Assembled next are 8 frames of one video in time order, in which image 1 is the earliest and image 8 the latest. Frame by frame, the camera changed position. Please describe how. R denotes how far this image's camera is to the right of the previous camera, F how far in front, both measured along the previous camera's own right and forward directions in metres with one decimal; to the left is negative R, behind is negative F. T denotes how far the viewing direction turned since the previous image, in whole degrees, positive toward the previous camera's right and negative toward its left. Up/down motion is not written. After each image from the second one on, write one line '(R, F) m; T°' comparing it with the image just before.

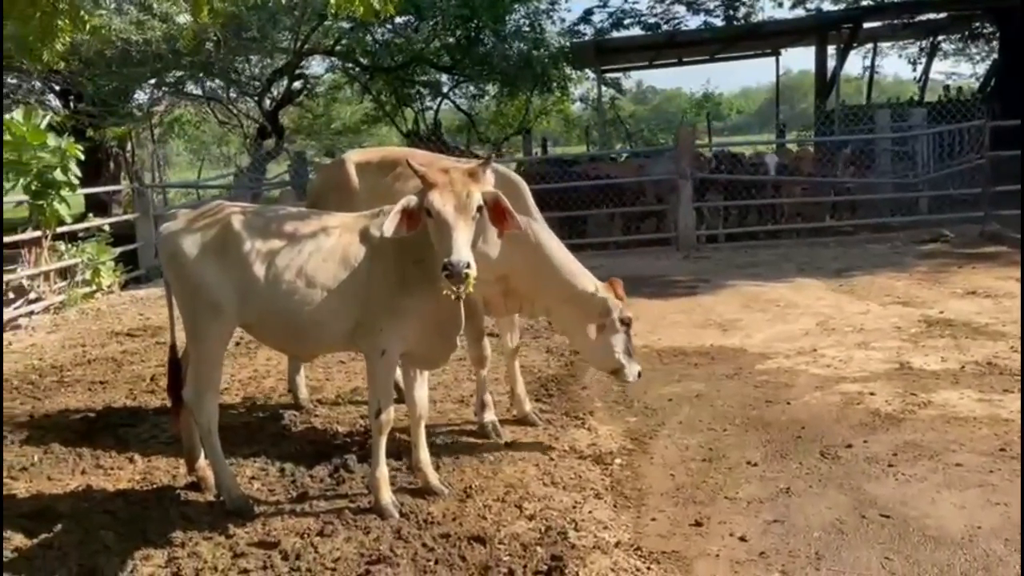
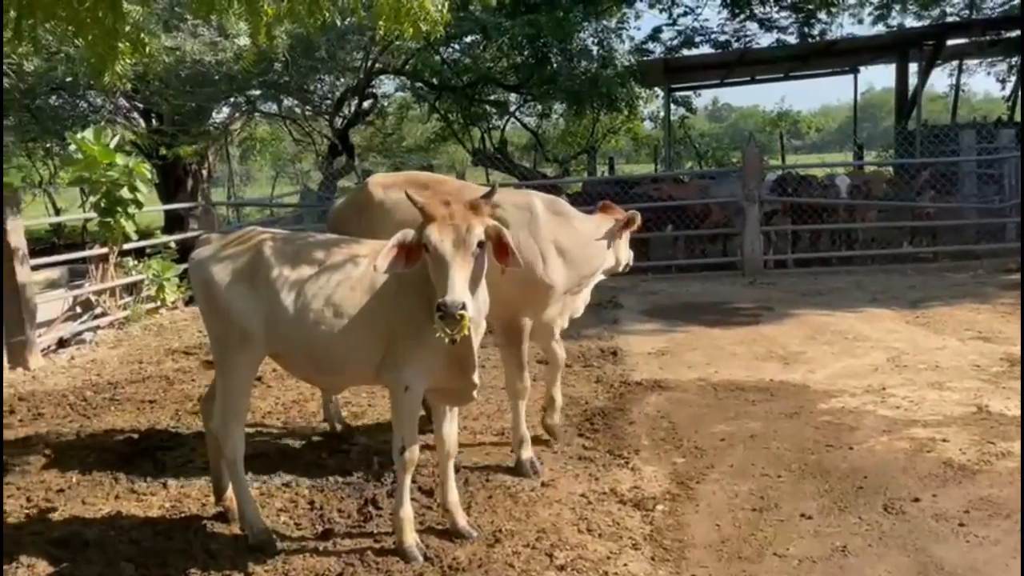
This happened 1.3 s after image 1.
(+0.2, +0.2) m; -5°
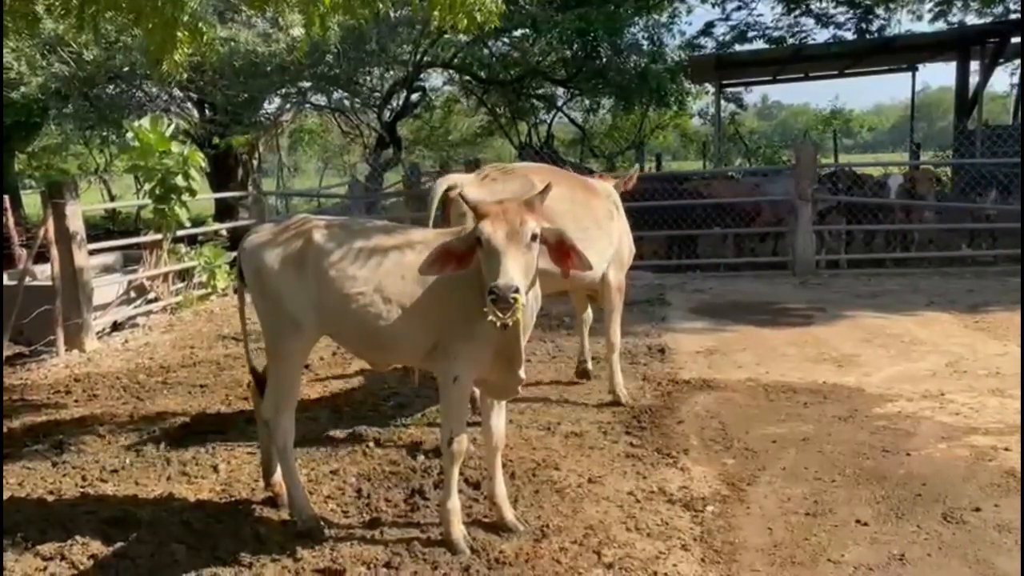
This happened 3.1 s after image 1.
(-0.1, 0.0) m; -3°
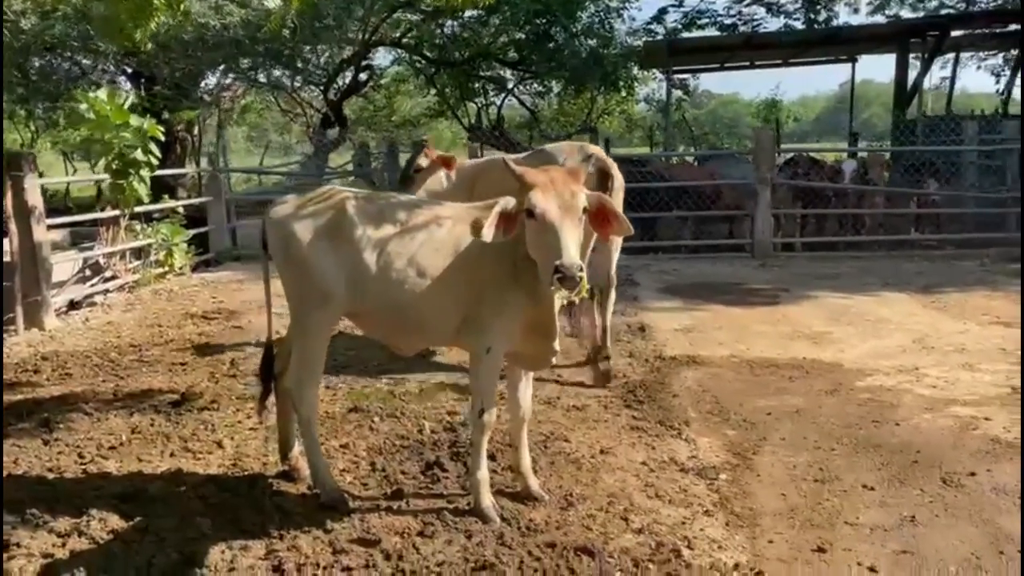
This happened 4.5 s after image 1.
(-0.5, 0.0) m; +4°
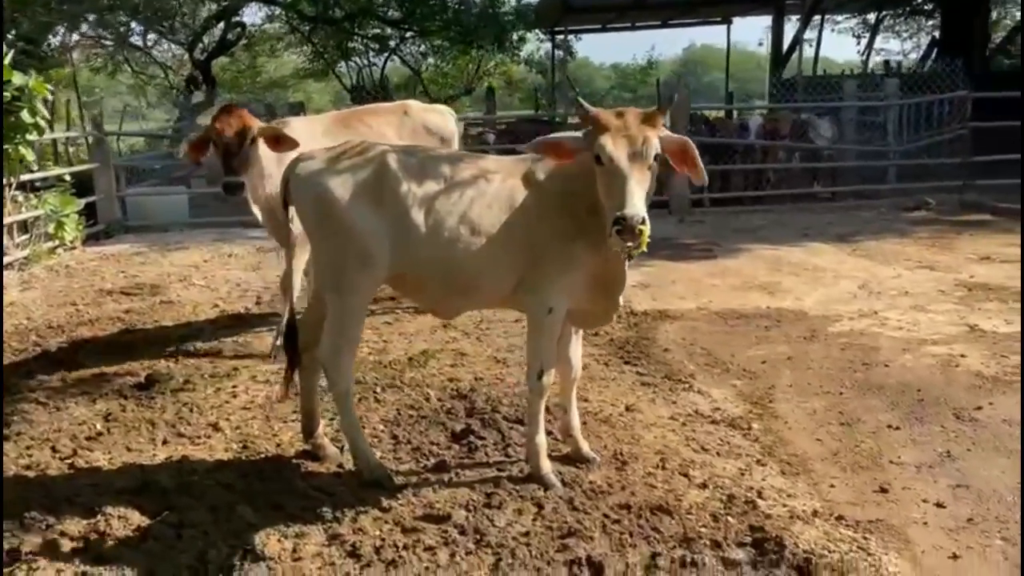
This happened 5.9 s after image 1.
(-0.9, +0.3) m; +9°
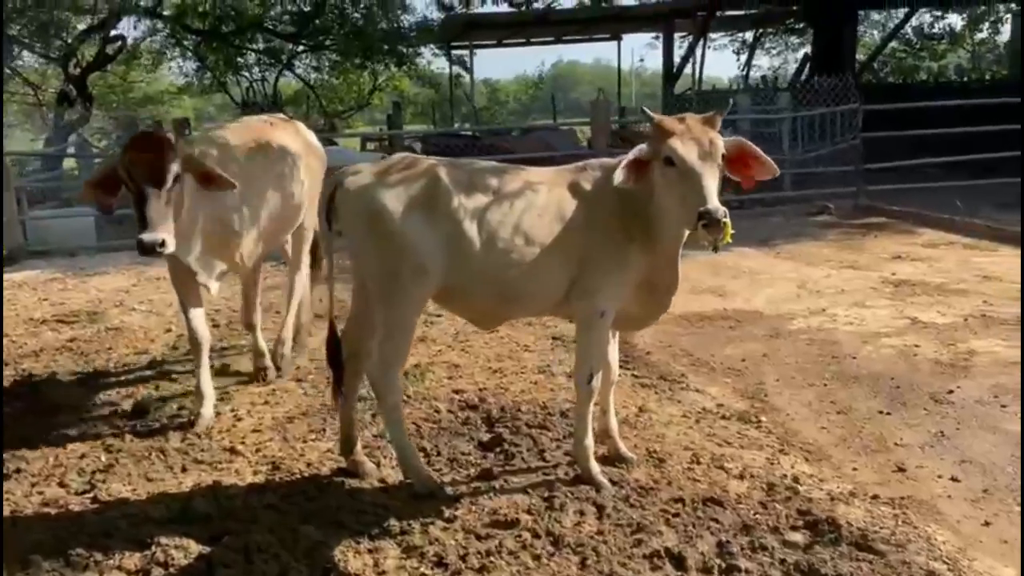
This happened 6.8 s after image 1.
(-0.8, 0.0) m; +8°
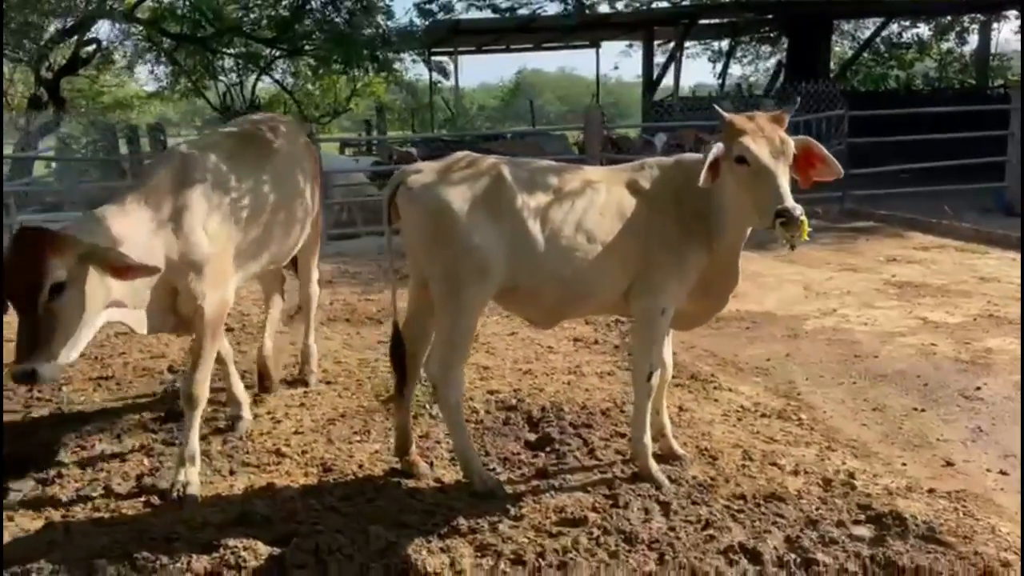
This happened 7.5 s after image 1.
(-0.5, 0.0) m; +2°
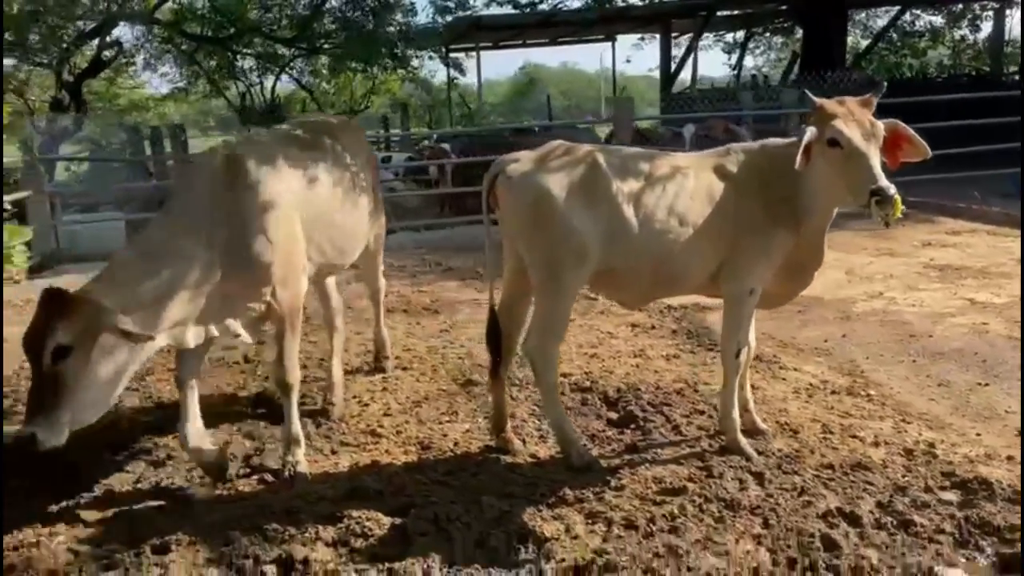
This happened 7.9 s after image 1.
(-0.4, -0.2) m; 0°
